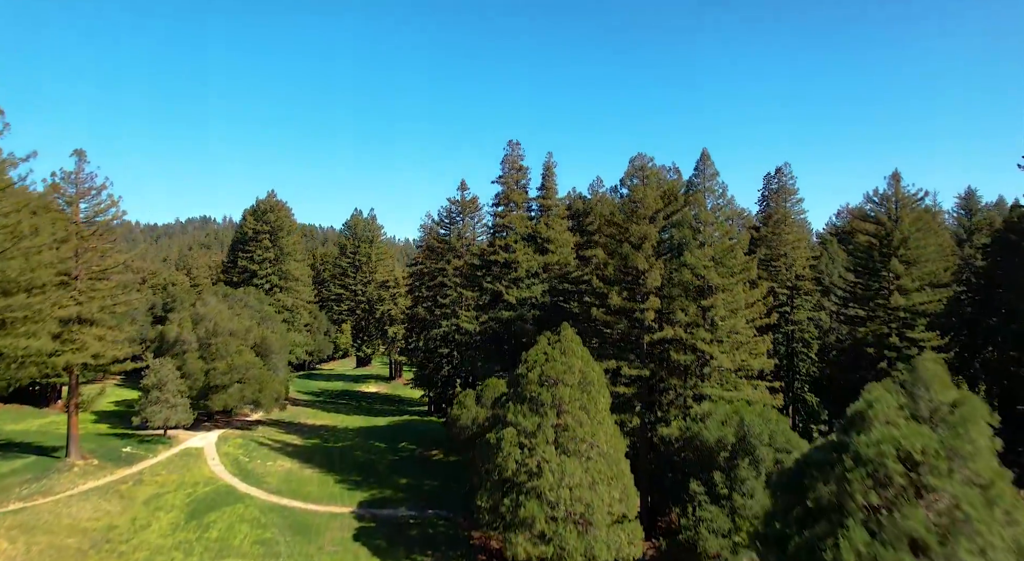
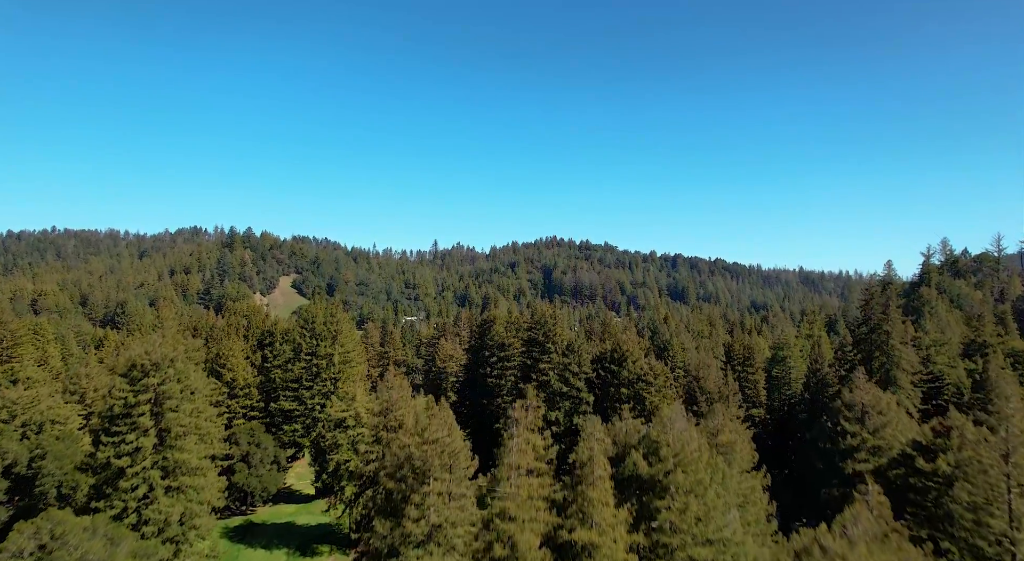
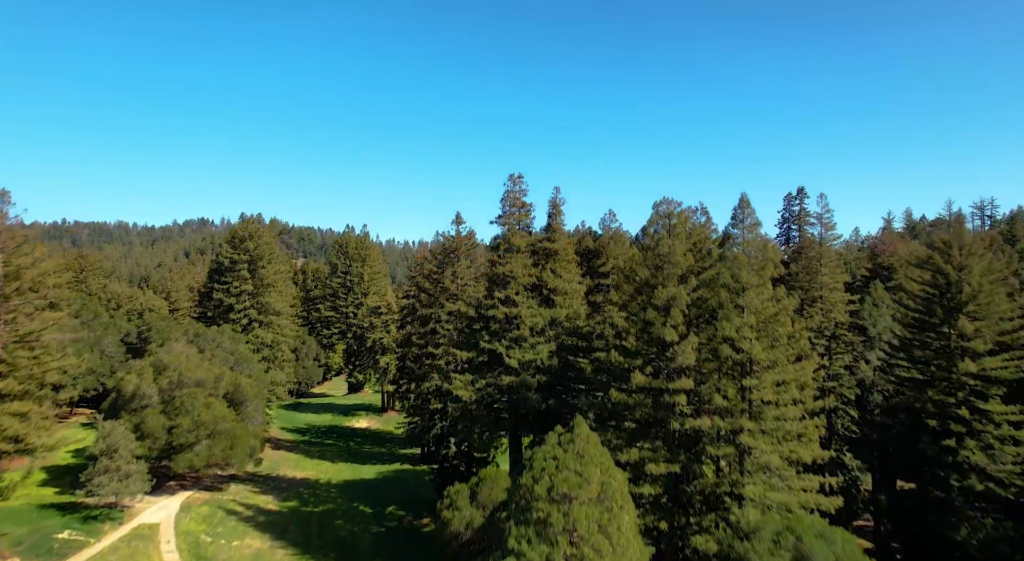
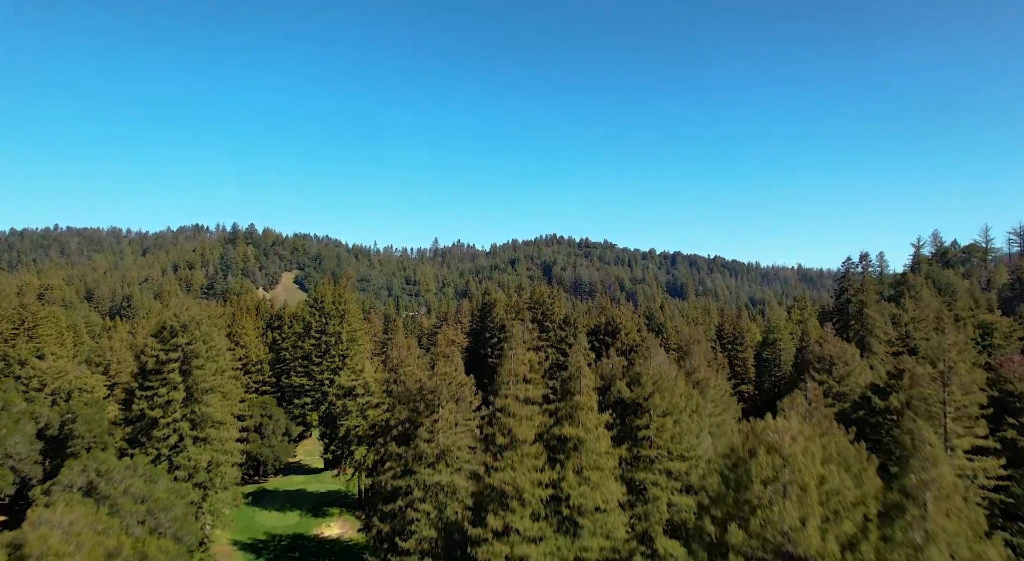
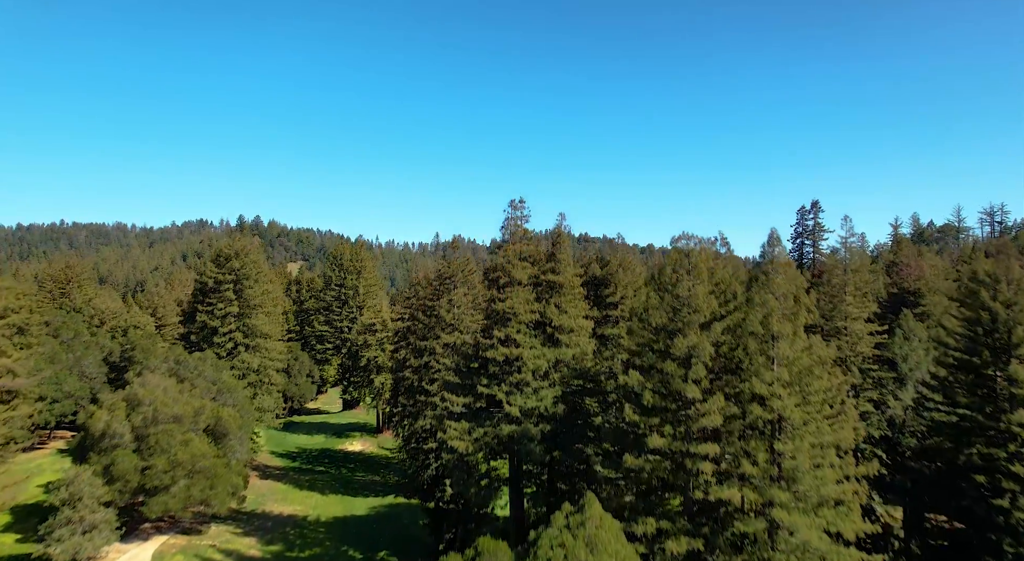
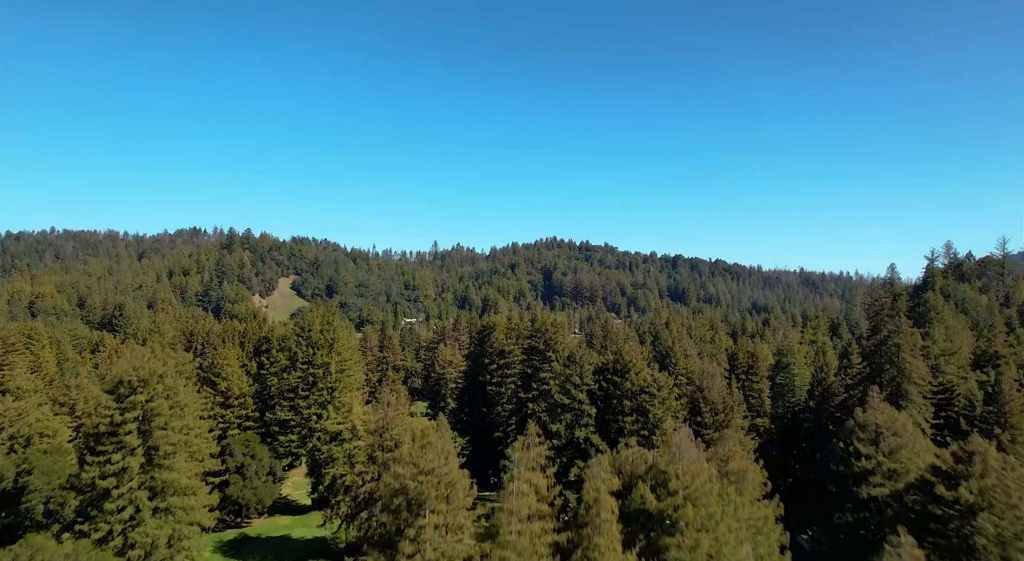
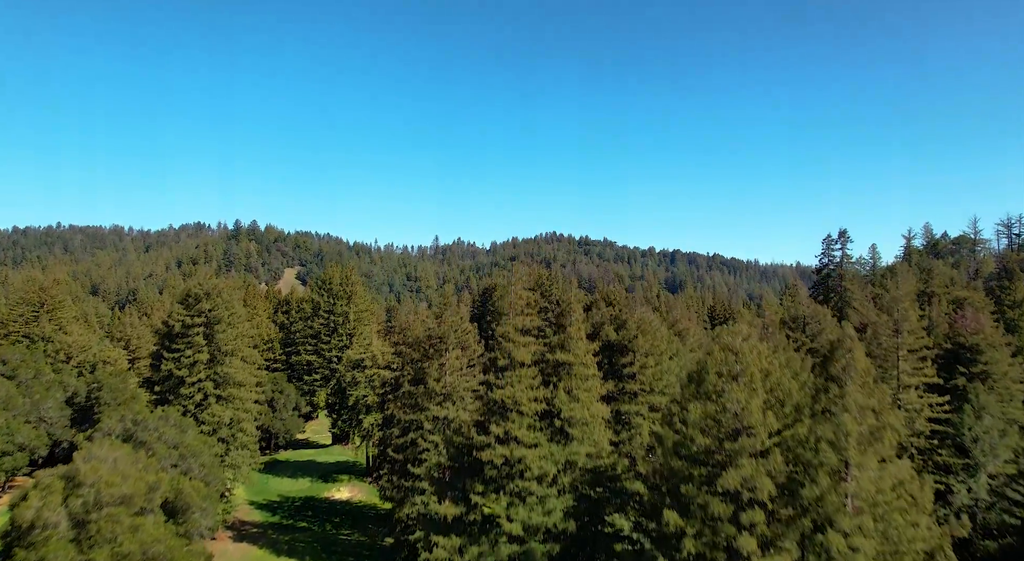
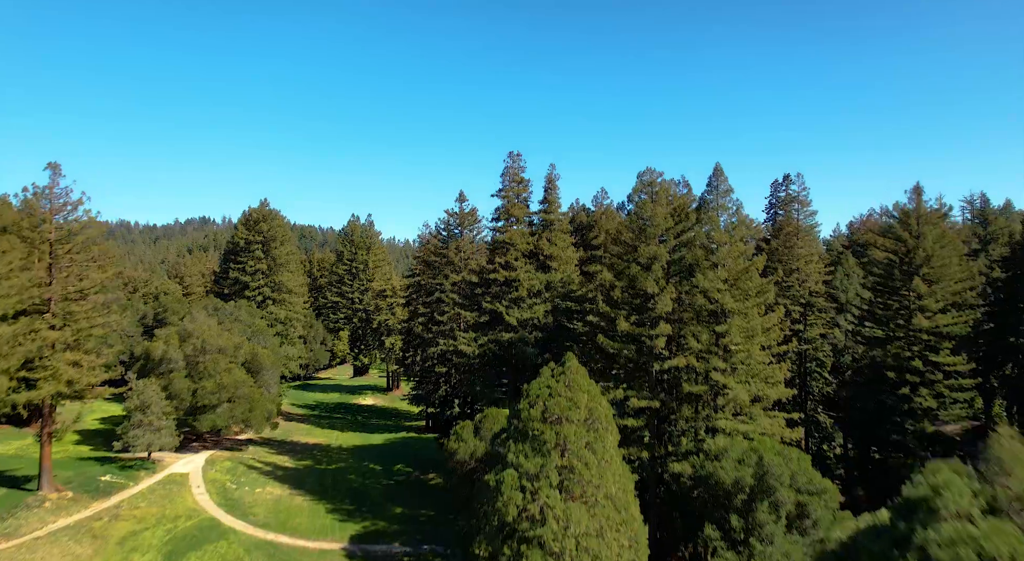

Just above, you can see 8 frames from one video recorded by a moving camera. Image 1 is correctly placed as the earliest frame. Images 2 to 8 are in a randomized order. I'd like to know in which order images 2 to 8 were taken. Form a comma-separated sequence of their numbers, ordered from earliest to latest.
8, 3, 5, 7, 4, 2, 6
